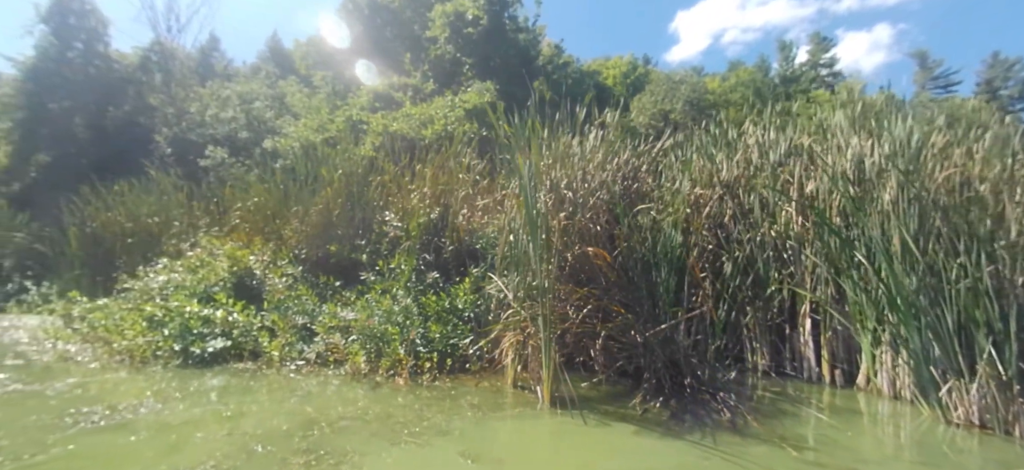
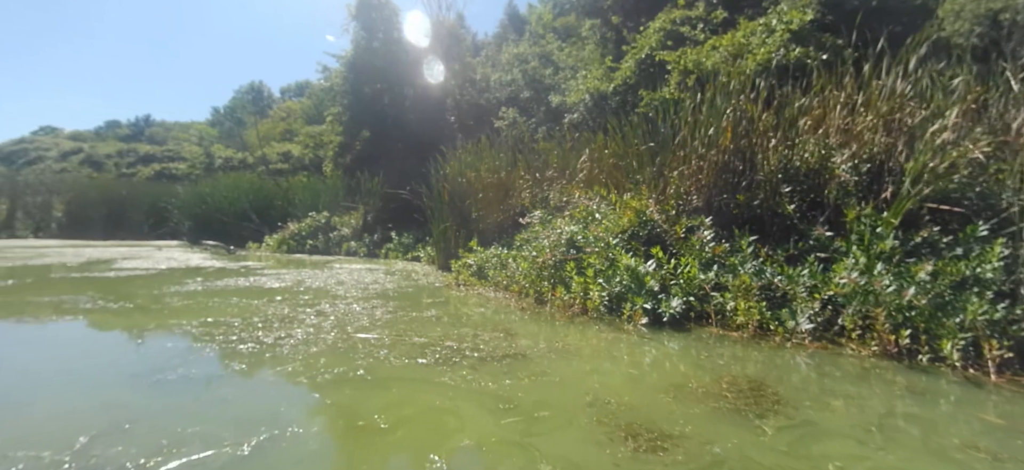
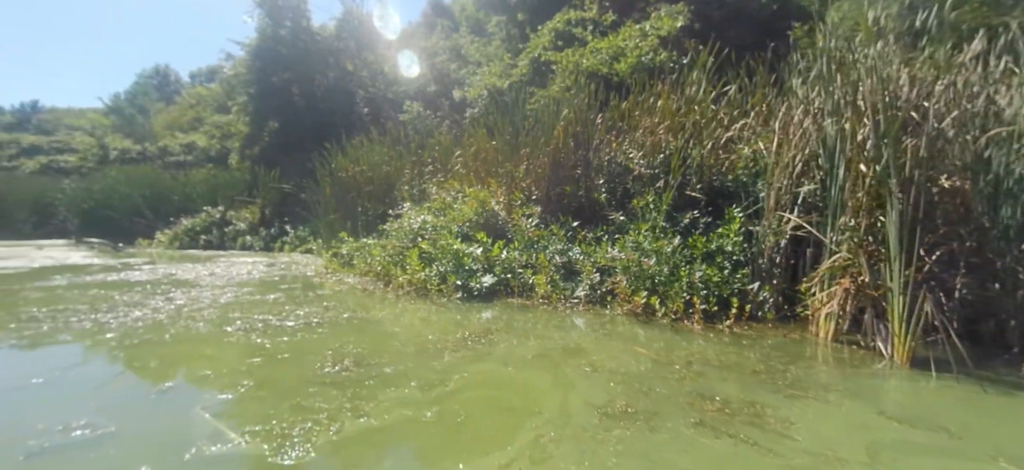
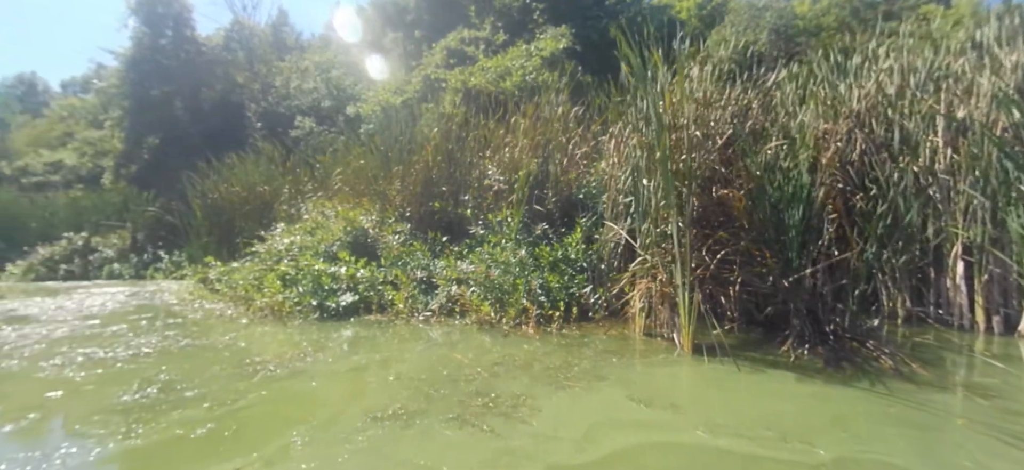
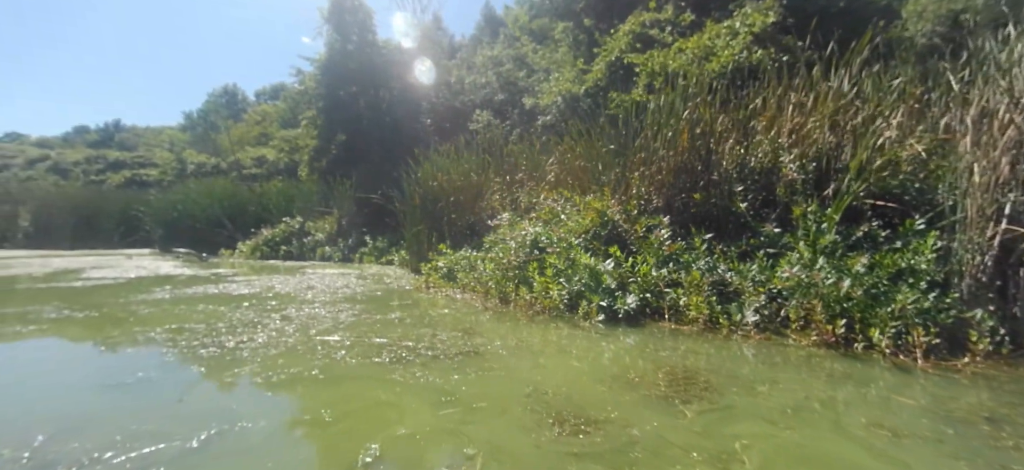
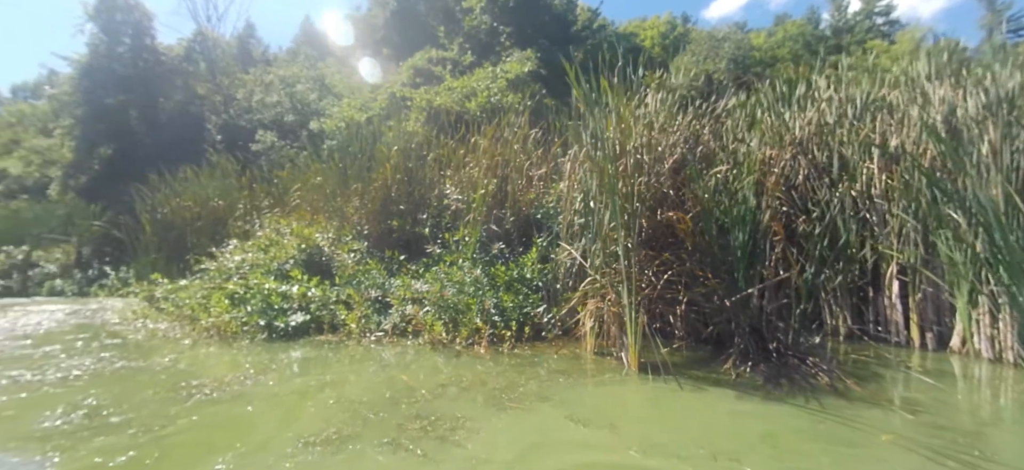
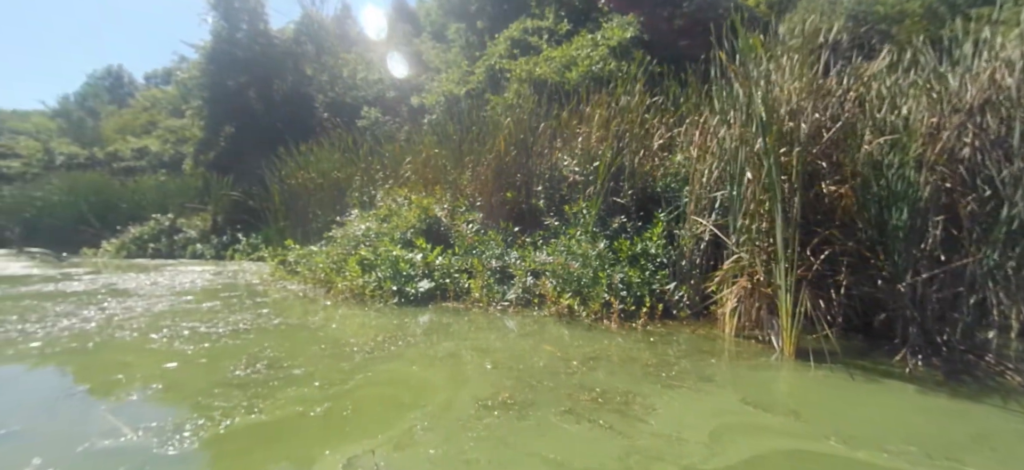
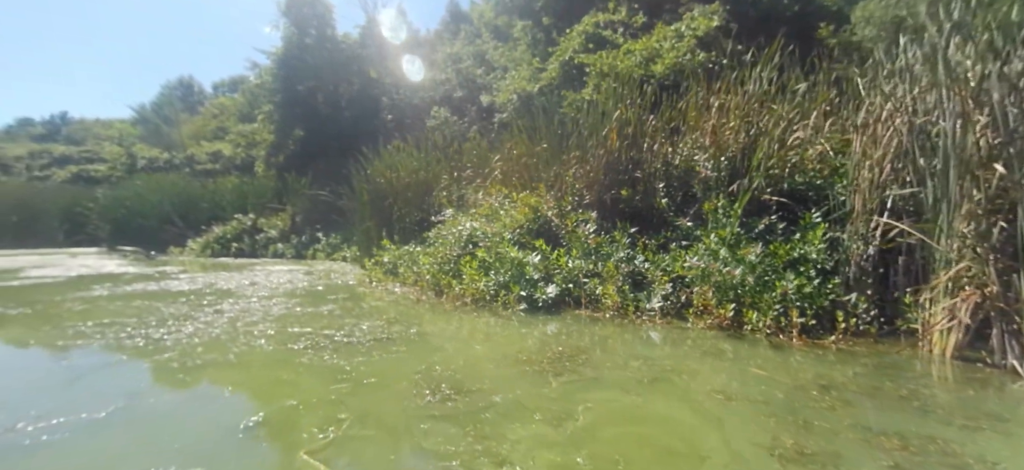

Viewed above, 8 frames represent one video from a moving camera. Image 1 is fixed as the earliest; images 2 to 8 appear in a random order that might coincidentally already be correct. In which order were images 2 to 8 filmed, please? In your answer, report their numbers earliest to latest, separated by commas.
6, 4, 7, 3, 8, 5, 2
